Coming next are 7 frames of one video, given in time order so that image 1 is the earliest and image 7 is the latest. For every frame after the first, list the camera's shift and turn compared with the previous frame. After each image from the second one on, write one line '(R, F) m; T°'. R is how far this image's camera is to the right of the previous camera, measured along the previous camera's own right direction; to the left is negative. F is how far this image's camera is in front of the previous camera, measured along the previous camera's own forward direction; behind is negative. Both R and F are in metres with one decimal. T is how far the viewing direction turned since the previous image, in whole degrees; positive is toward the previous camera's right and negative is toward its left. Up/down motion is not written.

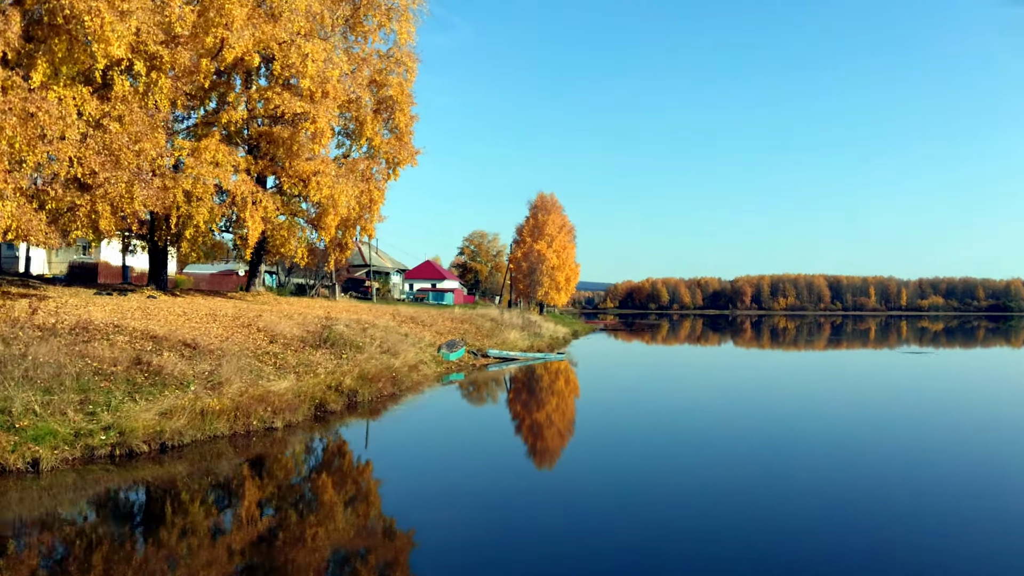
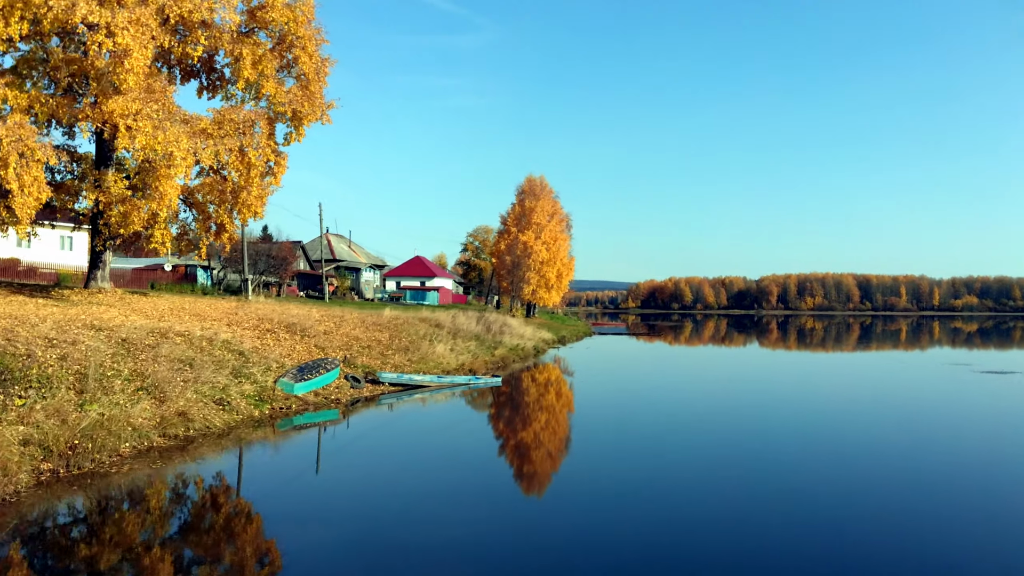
(+2.8, +7.4) m; -2°
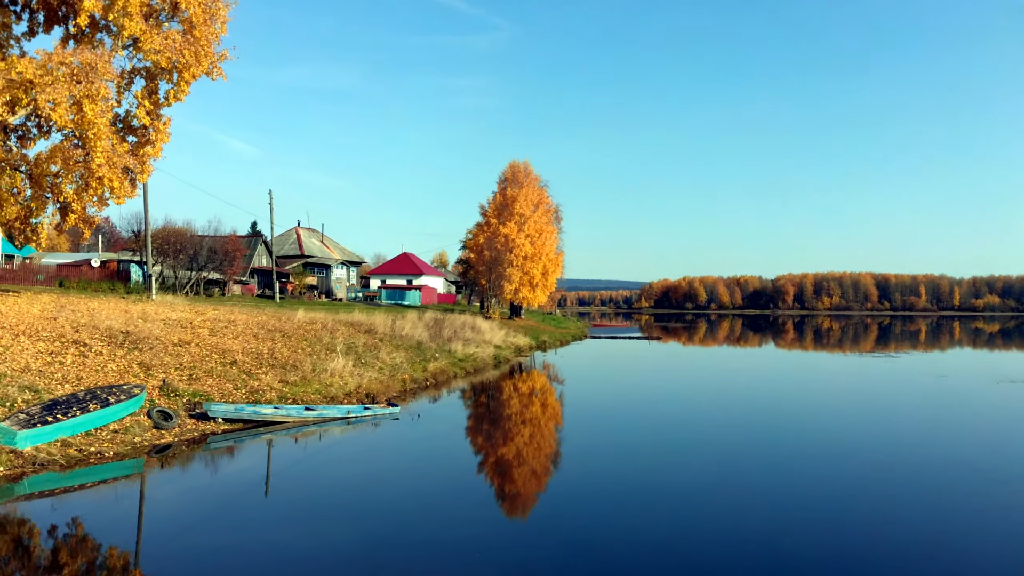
(+2.1, +4.8) m; -1°
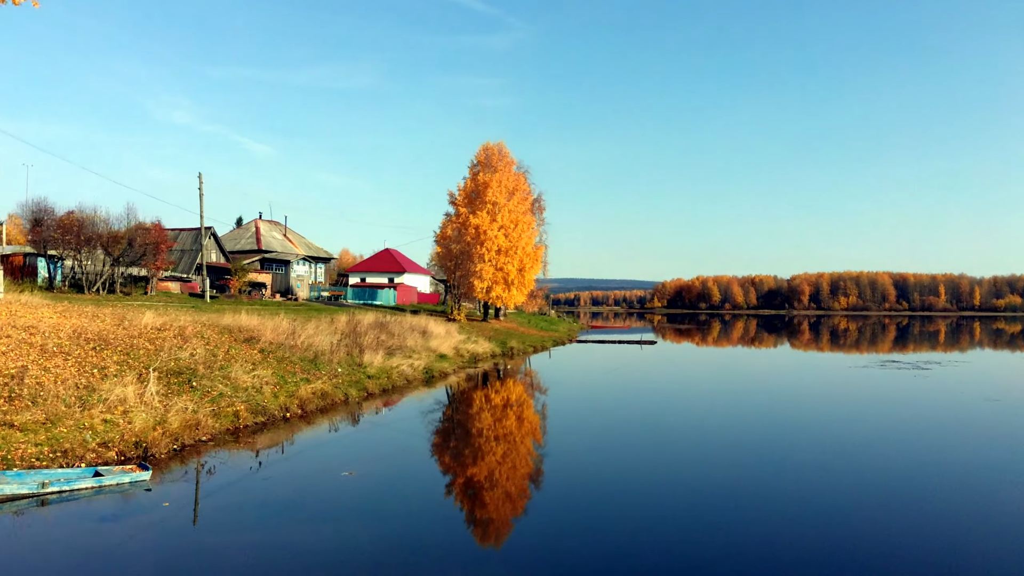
(+2.3, +4.8) m; -1°
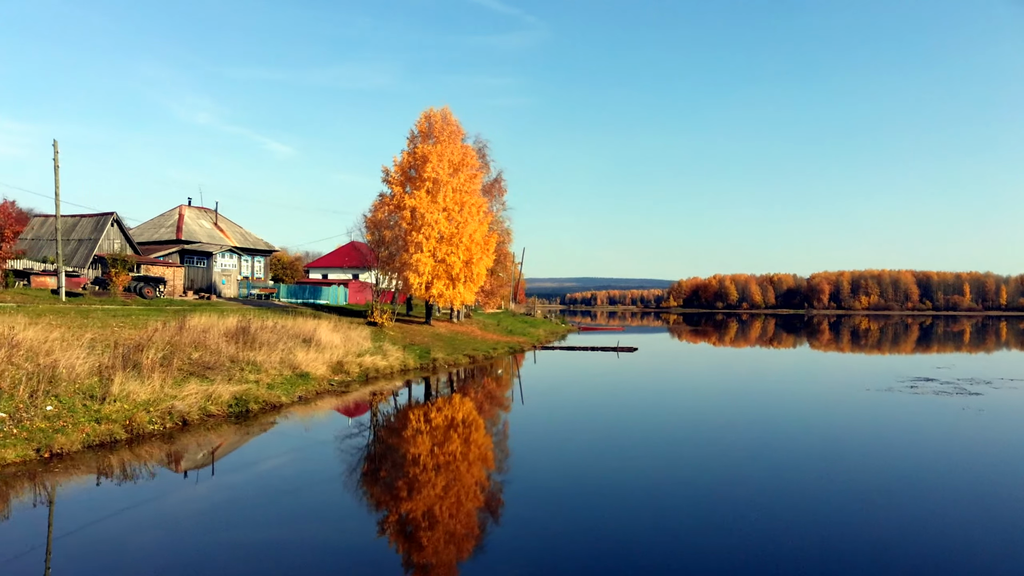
(+3.3, +6.4) m; -1°
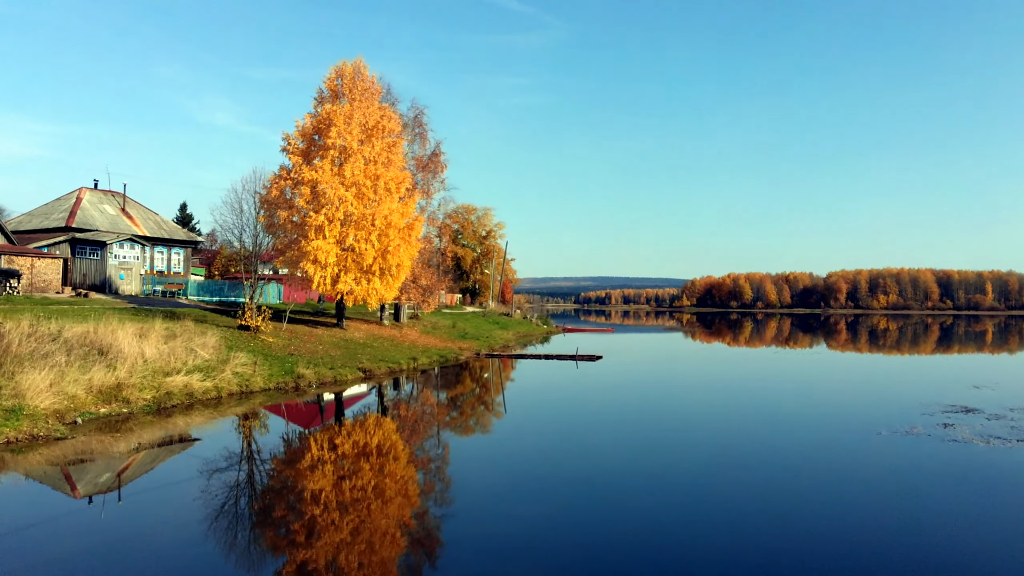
(+3.2, +5.9) m; -1°
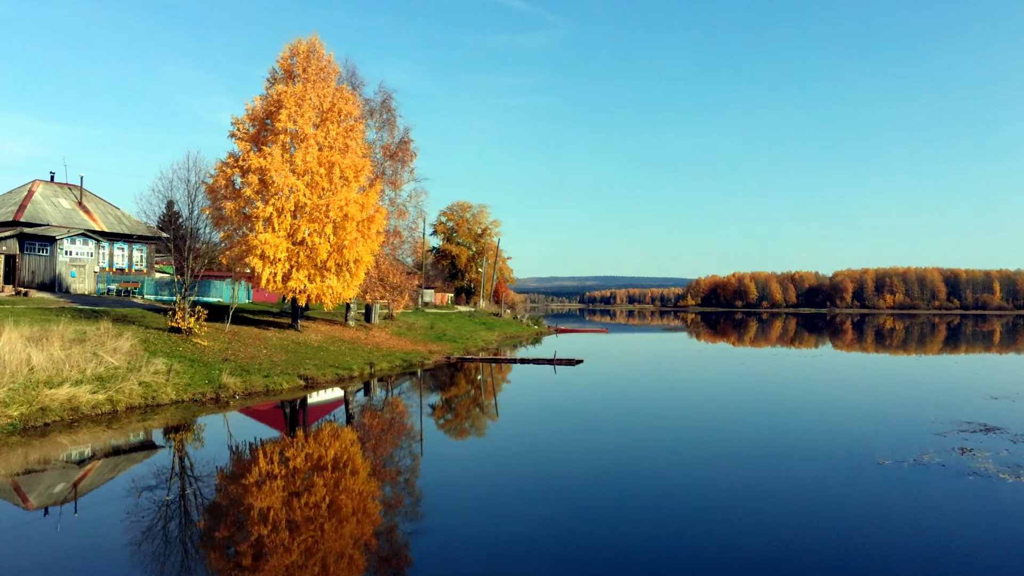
(+1.2, +2.2) m; 0°
